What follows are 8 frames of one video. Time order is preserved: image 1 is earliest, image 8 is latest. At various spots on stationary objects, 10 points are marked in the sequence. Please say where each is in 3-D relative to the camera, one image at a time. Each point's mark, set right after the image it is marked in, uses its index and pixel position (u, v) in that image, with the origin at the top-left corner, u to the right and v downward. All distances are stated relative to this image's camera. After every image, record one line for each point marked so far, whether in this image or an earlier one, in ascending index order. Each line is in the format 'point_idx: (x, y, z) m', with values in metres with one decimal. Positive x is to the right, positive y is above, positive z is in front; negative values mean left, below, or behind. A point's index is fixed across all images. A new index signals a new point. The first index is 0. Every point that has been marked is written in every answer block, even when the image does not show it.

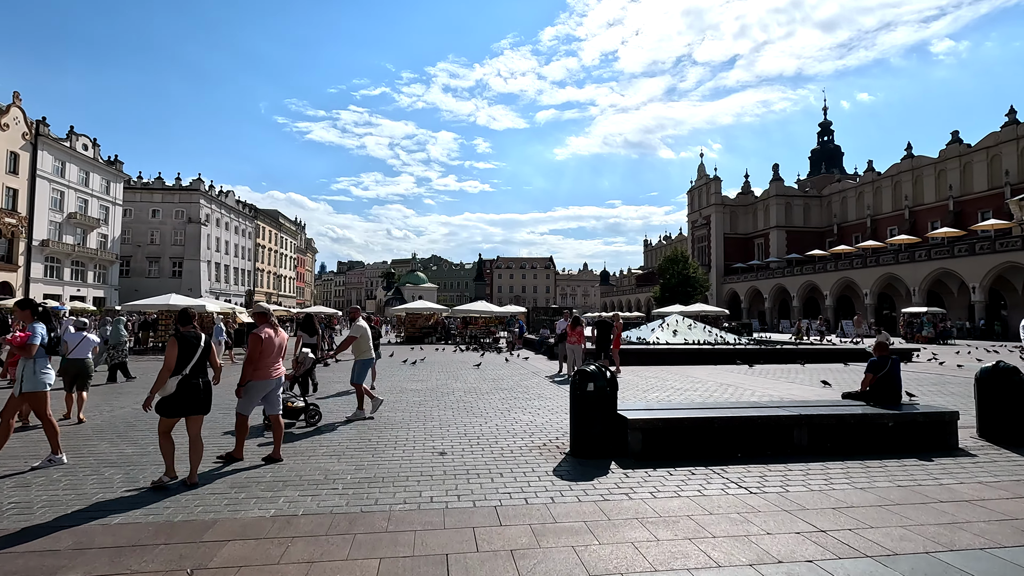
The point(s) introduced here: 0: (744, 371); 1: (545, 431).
0: (+6.8, -2.5, +15.7) m
1: (+0.5, -1.9, +7.1) m
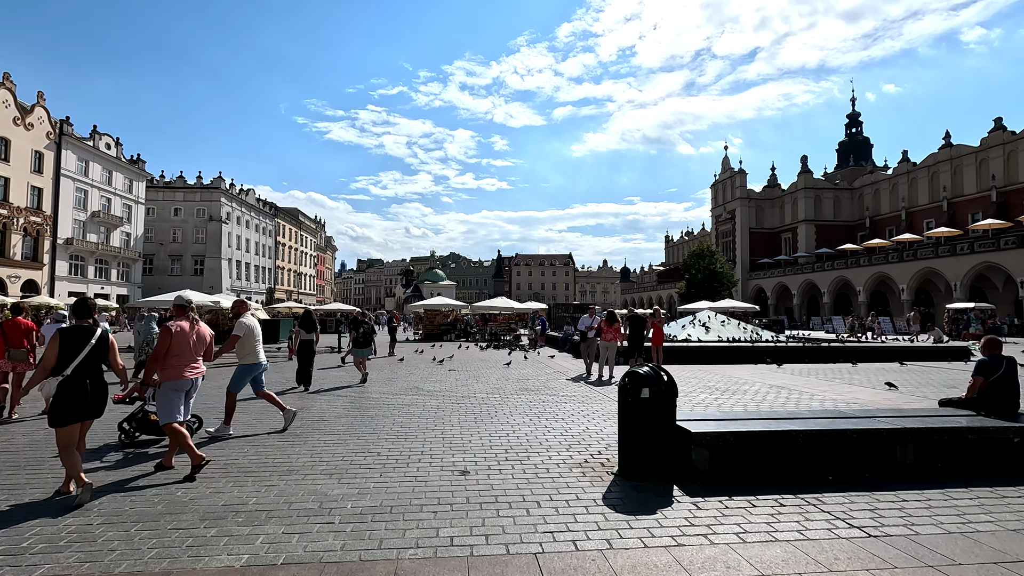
0: (+7.4, -2.3, +14.4) m
1: (+0.8, -1.8, +6.0) m
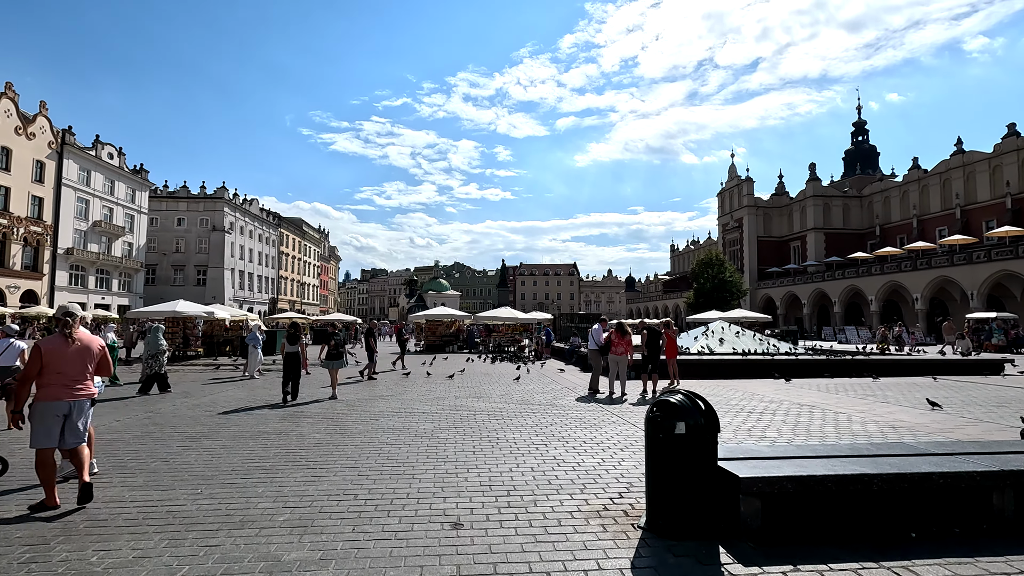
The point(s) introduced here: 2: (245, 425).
0: (+7.5, -2.5, +13.4) m
1: (+0.9, -1.9, +5.1) m
2: (-4.1, -2.1, +8.2) m
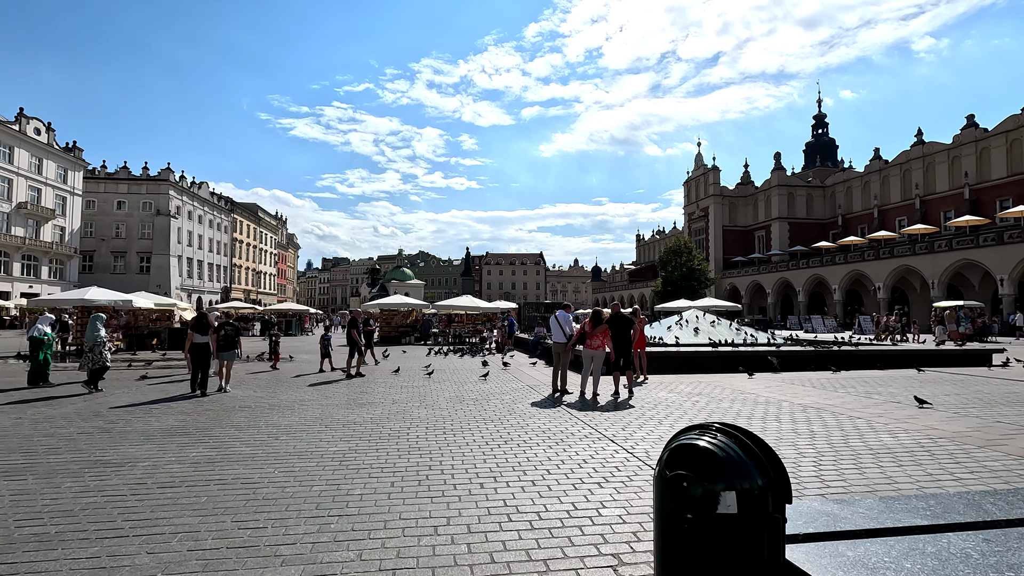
0: (+6.5, -2.1, +12.0) m
1: (+0.4, -1.7, +3.3) m
2: (-4.7, -1.8, +6.1) m
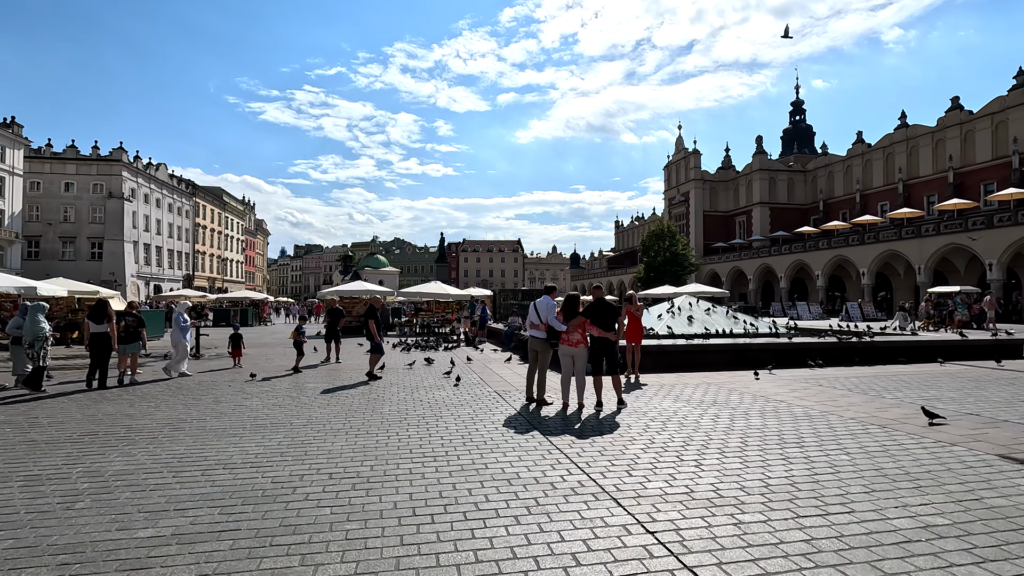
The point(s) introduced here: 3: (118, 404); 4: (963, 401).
0: (+5.9, -1.8, +9.9) m
1: (+0.1, -1.5, +0.9) m
2: (-5.1, -1.6, +3.5) m
3: (-6.1, -1.9, +8.4) m
4: (+6.7, -1.7, +7.9) m
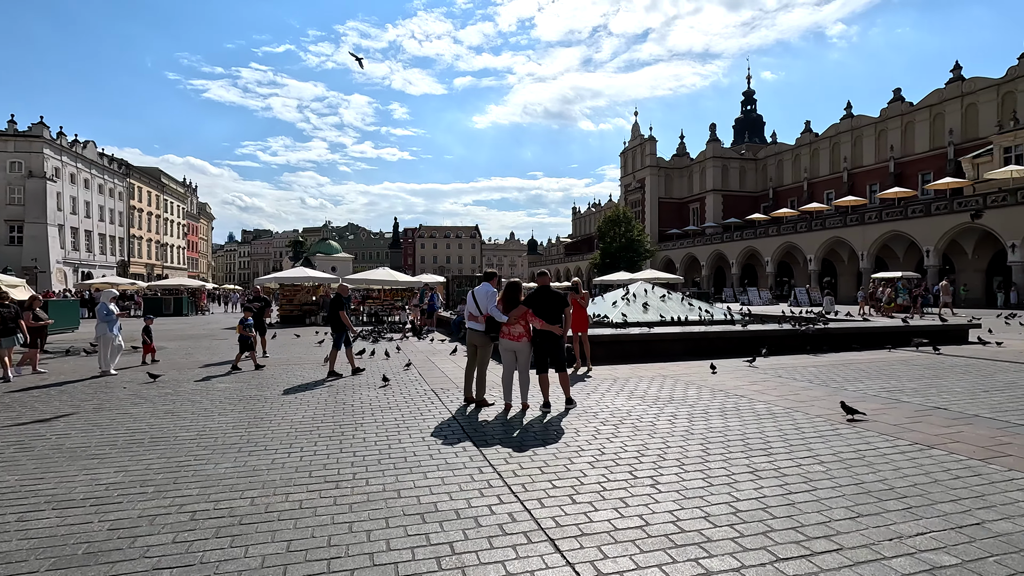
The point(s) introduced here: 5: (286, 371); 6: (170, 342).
0: (+4.9, -1.5, +9.4) m
1: (-0.2, -1.5, 0.0) m
2: (-5.6, -1.6, +2.2) m
3: (-6.9, -1.8, +7.0) m
4: (+5.8, -1.5, +7.5) m
5: (-4.9, -1.8, +11.6) m
6: (-10.2, -1.6, +16.0) m
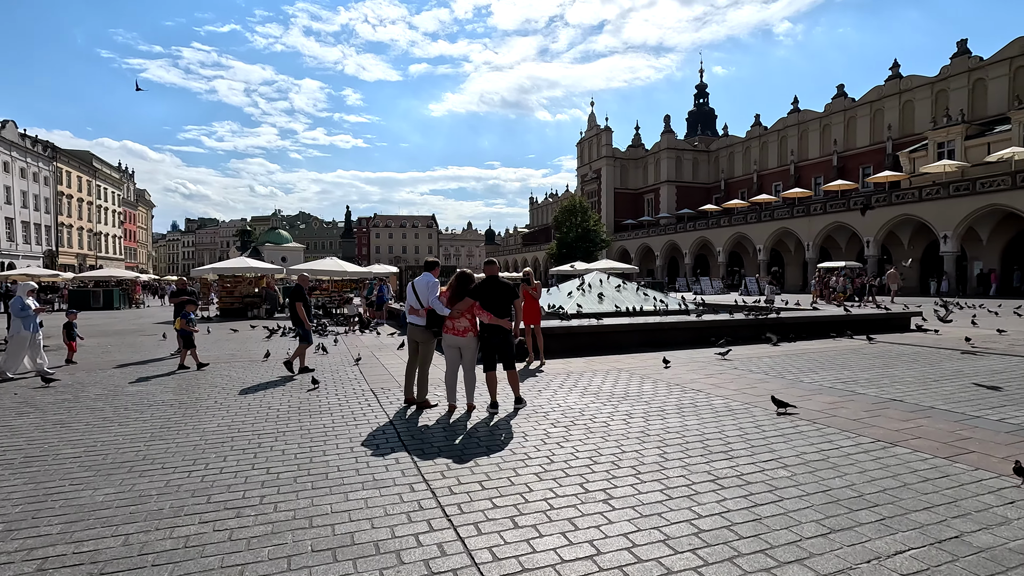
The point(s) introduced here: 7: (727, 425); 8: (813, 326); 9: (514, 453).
0: (+4.0, -1.3, +9.3) m
1: (-0.3, -1.5, -0.5) m
2: (-5.9, -1.6, +1.2) m
3: (-7.6, -1.7, +5.9) m
4: (+5.1, -1.3, +7.4) m
5: (-5.9, -1.6, +10.7) m
6: (-11.5, -1.4, +14.6) m
7: (+2.2, -1.4, +5.5) m
8: (+8.0, -1.0, +14.3) m
9: (0.0, -1.4, +4.7) m
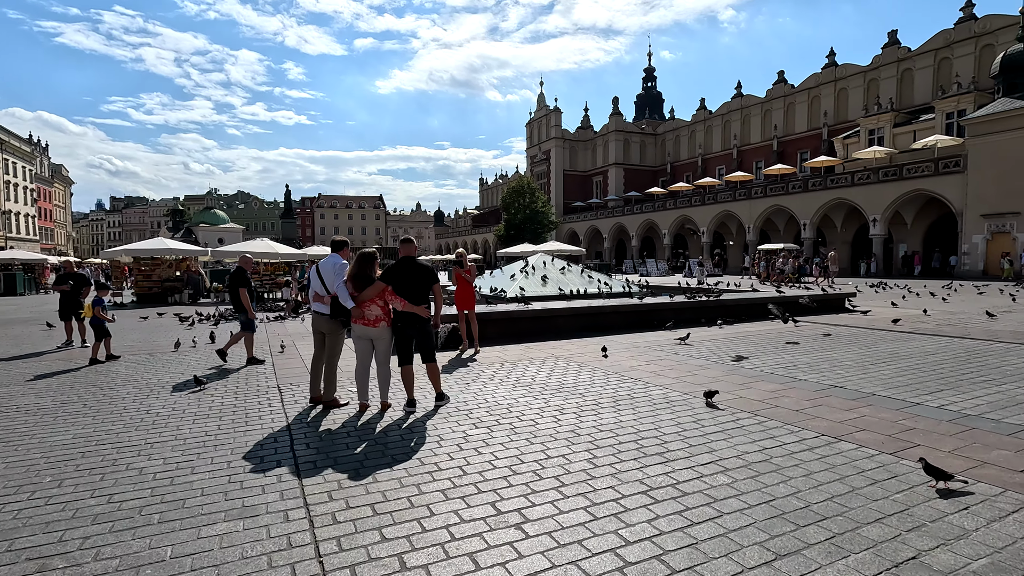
0: (+2.9, -1.0, +8.9) m
1: (-0.5, -1.6, -1.2) m
2: (-6.2, -1.6, +0.1) m
3: (-8.3, -1.6, +4.6) m
4: (+4.1, -1.1, +7.2) m
5: (-7.1, -1.3, +9.5) m
6: (-13.1, -1.0, +12.9) m
7: (+1.5, -1.2, +5.1) m
8: (+6.4, -0.5, +14.3) m
9: (-0.7, -1.3, +4.0) m
